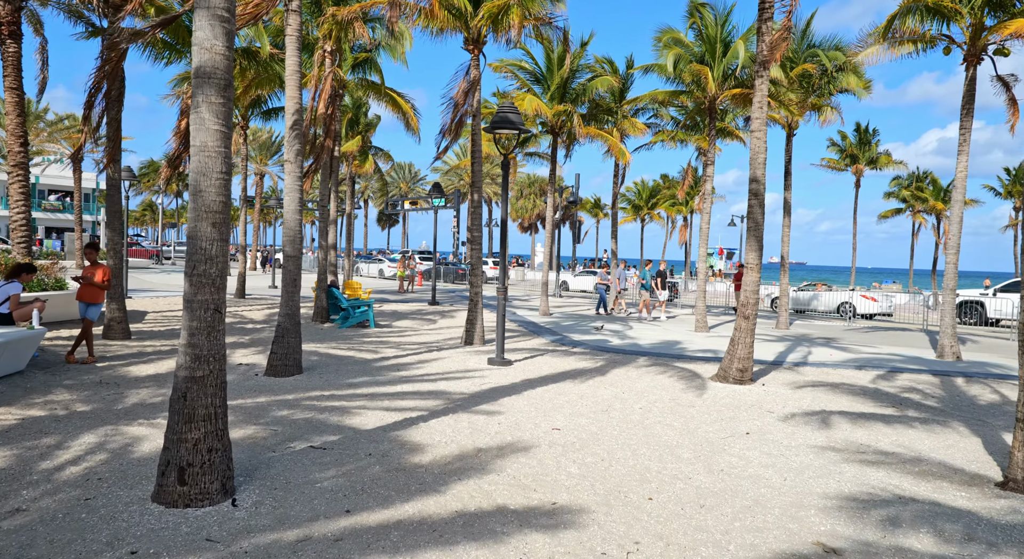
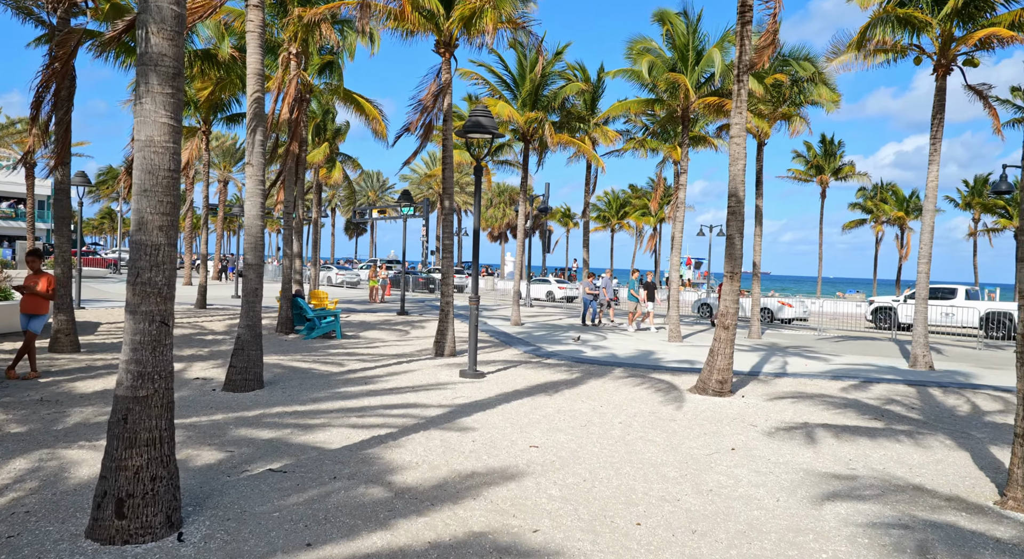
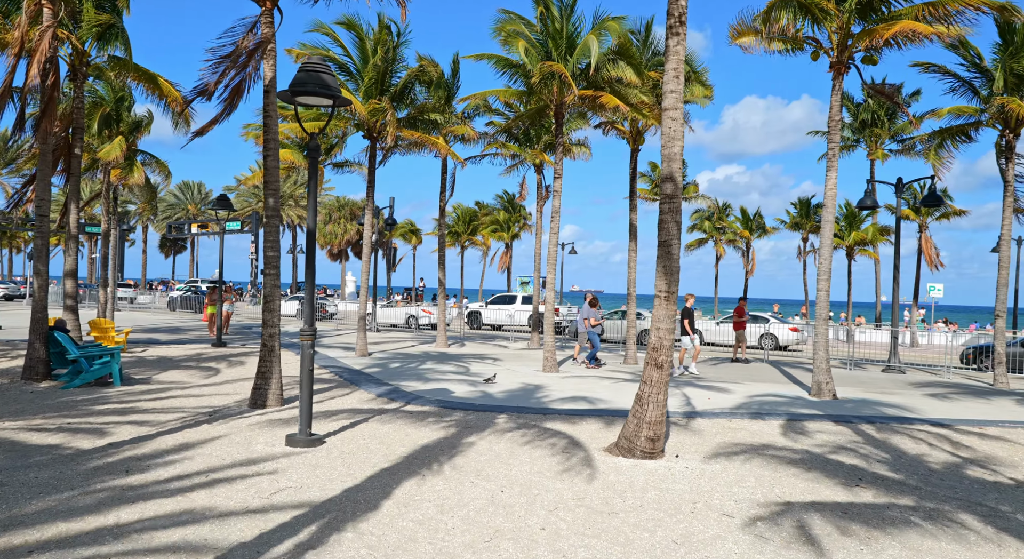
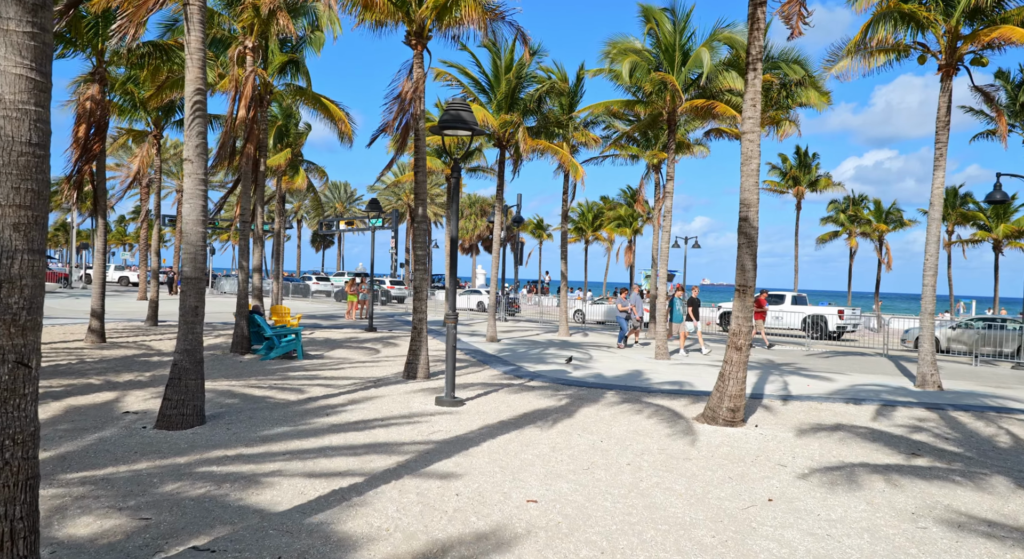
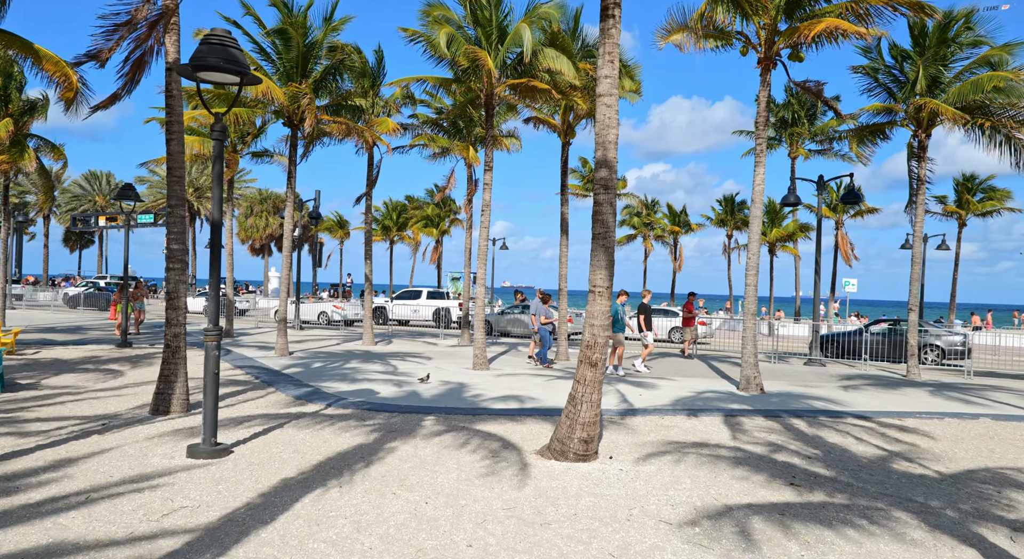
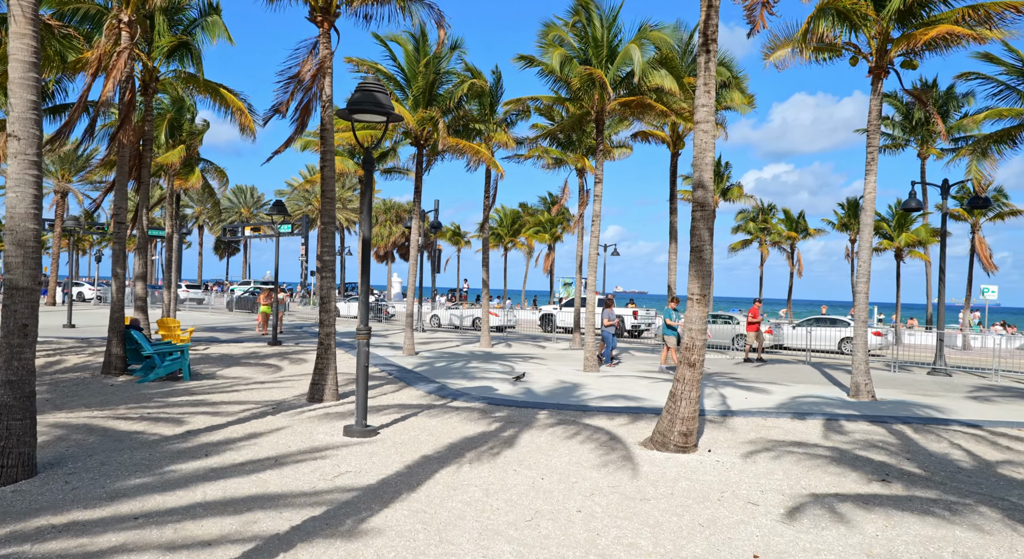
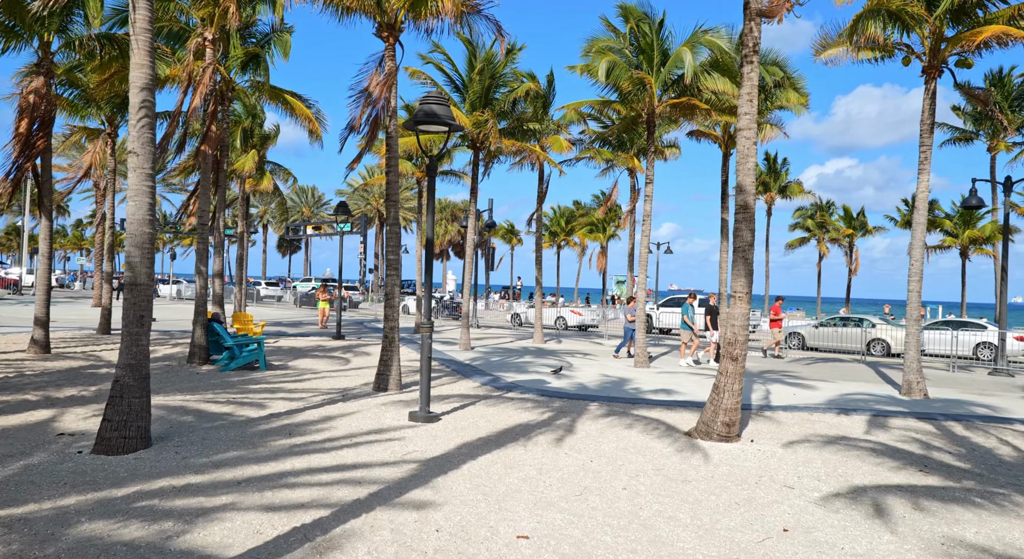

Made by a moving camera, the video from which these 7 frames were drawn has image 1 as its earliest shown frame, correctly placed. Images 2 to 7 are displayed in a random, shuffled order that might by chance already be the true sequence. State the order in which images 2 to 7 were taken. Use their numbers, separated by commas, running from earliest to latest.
2, 4, 7, 6, 3, 5
